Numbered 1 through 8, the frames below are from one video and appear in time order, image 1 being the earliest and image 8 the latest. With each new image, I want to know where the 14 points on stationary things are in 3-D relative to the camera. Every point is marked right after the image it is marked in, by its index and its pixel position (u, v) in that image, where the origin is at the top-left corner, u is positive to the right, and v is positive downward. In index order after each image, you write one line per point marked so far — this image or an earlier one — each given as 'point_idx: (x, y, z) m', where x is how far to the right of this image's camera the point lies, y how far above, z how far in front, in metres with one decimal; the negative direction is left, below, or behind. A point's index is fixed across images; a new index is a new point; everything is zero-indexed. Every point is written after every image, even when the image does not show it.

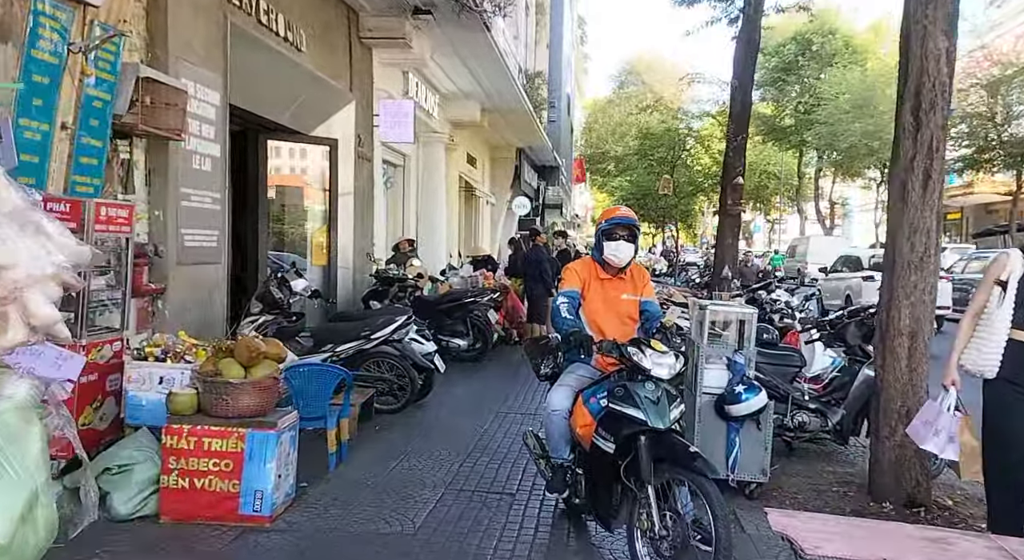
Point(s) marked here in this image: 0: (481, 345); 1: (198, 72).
0: (-0.4, -0.8, +10.0) m
1: (-2.5, +1.7, +6.5) m
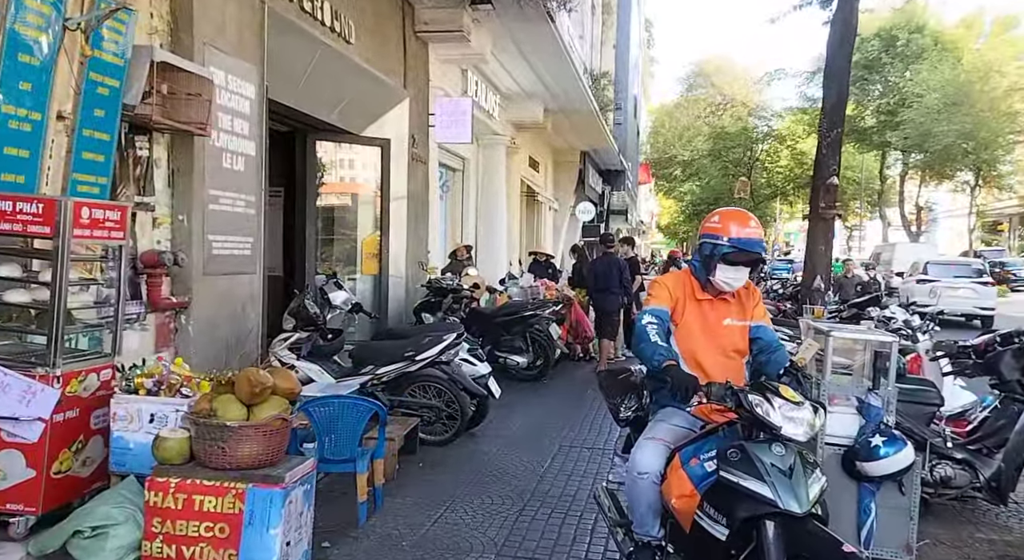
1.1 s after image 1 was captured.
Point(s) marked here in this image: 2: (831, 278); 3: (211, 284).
0: (+0.3, -1.0, +9.2) m
1: (-2.0, +1.6, +5.8) m
2: (+3.6, 0.0, +9.2) m
3: (-2.1, 0.0, +5.7) m
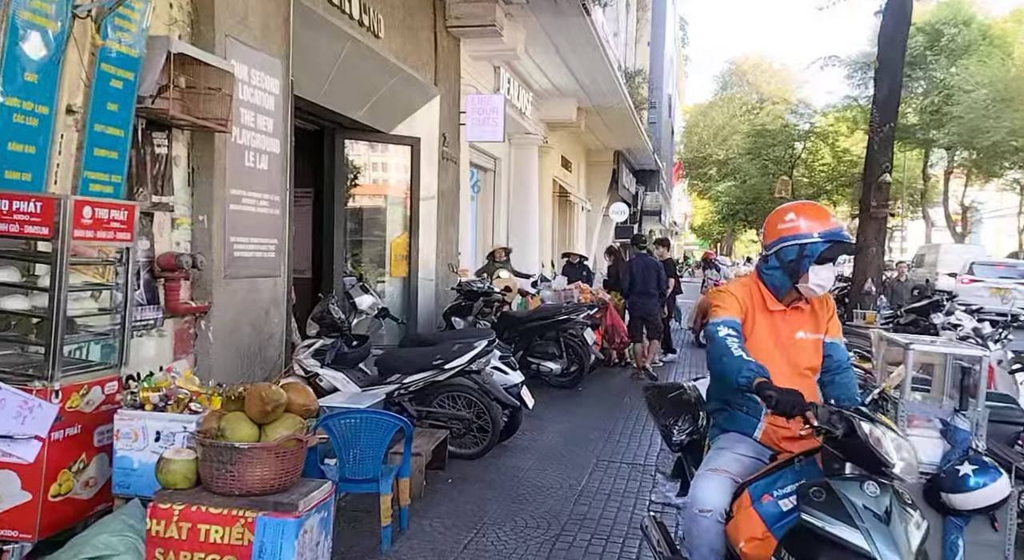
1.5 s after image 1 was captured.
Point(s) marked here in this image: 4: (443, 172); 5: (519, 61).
0: (+0.7, -1.0, +8.8) m
1: (-1.8, +1.5, +5.6) m
2: (+4.0, 0.0, +8.8) m
3: (-1.9, -0.1, +5.4) m
4: (-0.9, +1.3, +10.0) m
5: (+0.1, +3.5, +13.0) m
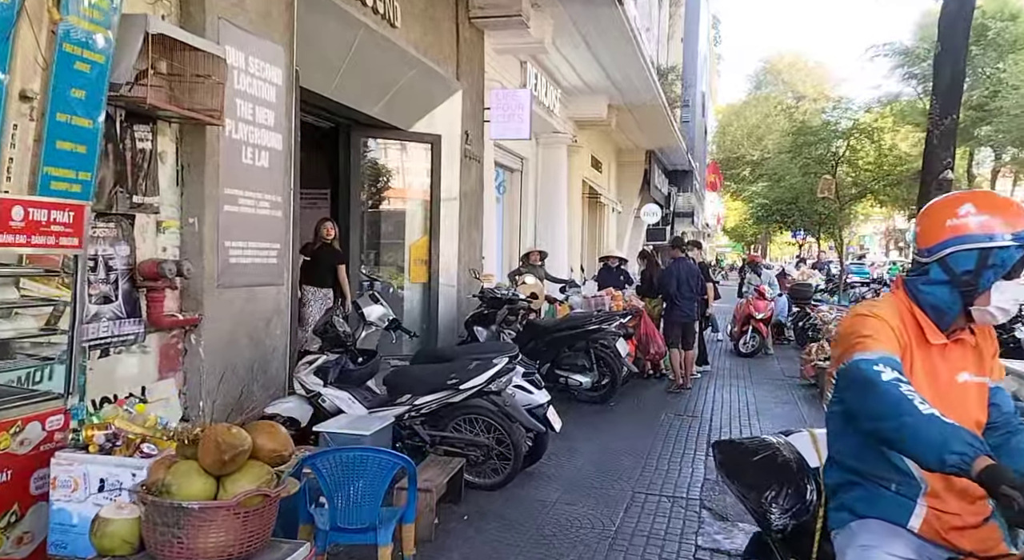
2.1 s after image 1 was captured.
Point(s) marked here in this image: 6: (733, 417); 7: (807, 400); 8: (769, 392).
0: (+1.0, -1.0, +8.2) m
1: (-1.6, +1.5, +5.1) m
2: (+4.2, -0.1, +8.0) m
3: (-1.7, -0.1, +4.9) m
4: (-0.5, +1.3, +9.5) m
5: (+0.5, +3.4, +12.4) m
6: (+2.1, -1.4, +8.0) m
7: (+3.3, -1.4, +9.2) m
8: (+3.0, -1.4, +9.8) m
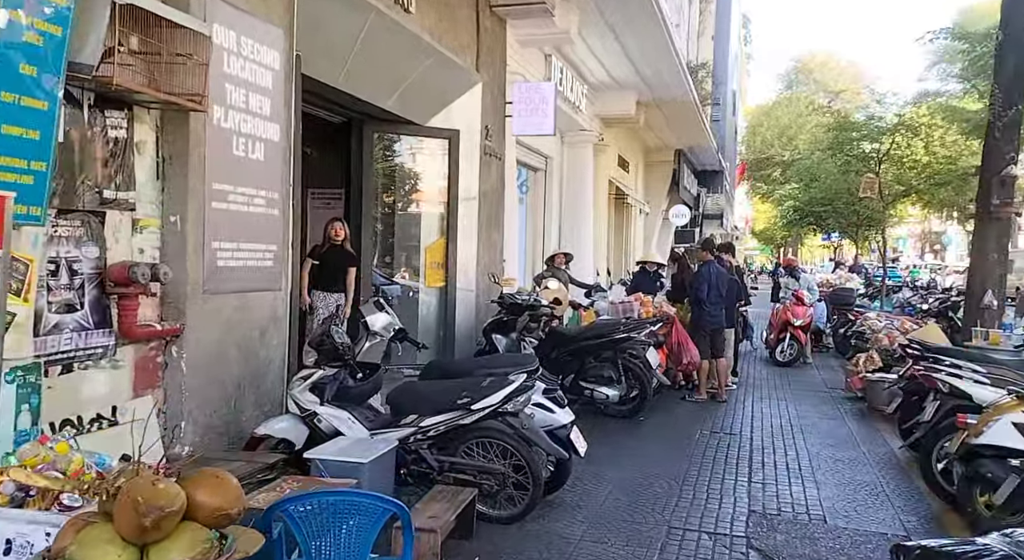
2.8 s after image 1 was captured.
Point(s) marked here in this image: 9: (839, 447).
0: (+1.2, -1.1, +7.6) m
1: (-1.5, +1.5, +4.6) m
2: (+4.4, -0.1, +7.3) m
3: (-1.6, -0.1, +4.4) m
4: (-0.3, +1.2, +8.9) m
5: (+0.9, +3.4, +11.8) m
6: (+2.3, -1.4, +7.3) m
7: (+3.5, -1.5, +8.6) m
8: (+3.3, -1.4, +9.1) m
9: (+2.8, -1.5, +7.1) m
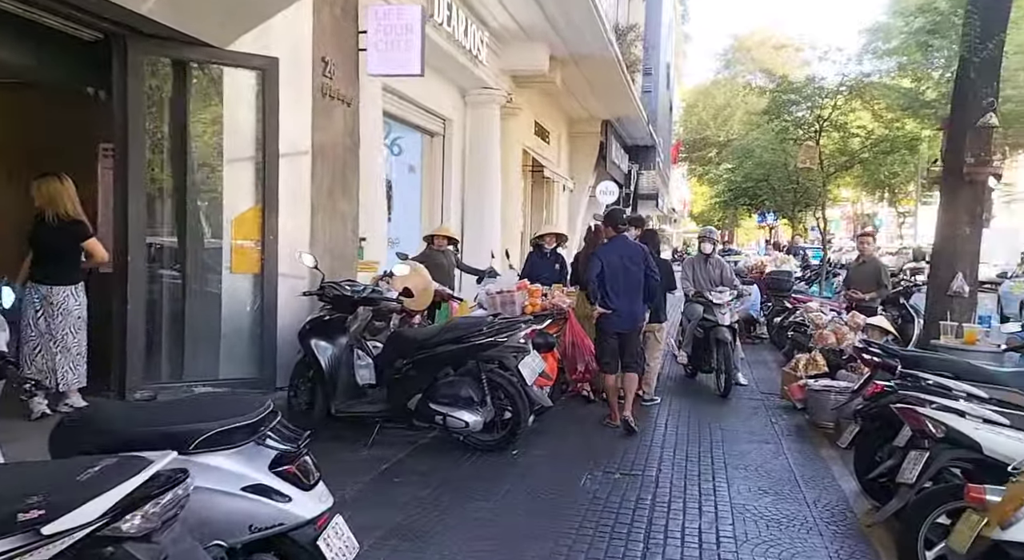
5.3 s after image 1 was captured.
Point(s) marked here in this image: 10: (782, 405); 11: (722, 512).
0: (0.0, -1.0, +5.6) m
1: (-2.5, +1.5, +2.3) m
2: (+3.3, 0.0, +5.5) m
3: (-2.5, -0.1, +2.2) m
4: (-1.6, +1.4, +6.7) m
5: (-0.6, +3.6, +9.7) m
6: (+1.2, -1.3, +5.4) m
7: (+2.3, -1.3, +6.7) m
8: (+2.0, -1.3, +7.3) m
9: (+1.7, -1.4, +5.2) m
10: (+2.7, -1.2, +8.2) m
11: (+1.2, -1.3, +4.8) m
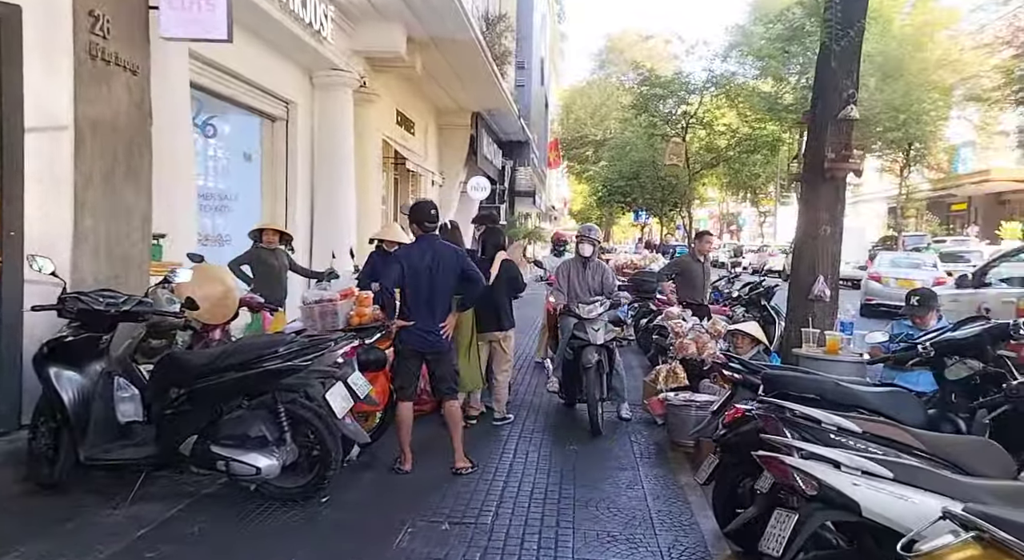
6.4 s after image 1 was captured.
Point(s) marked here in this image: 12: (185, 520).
0: (-1.1, -1.0, +4.6) m
1: (-3.1, +1.4, +0.9) m
2: (+2.1, -0.1, +5.0) m
3: (-3.1, -0.2, +0.8) m
4: (-2.8, +1.3, +5.4) m
5: (-2.3, +3.5, +8.5) m
6: (+0.1, -1.4, +4.5) m
7: (+1.0, -1.4, +6.0) m
8: (+0.6, -1.3, +6.5) m
9: (+0.6, -1.4, +4.4) m
10: (+1.2, -1.3, +7.6) m
11: (+0.2, -1.4, +3.9) m
12: (-1.8, -1.3, +4.4) m
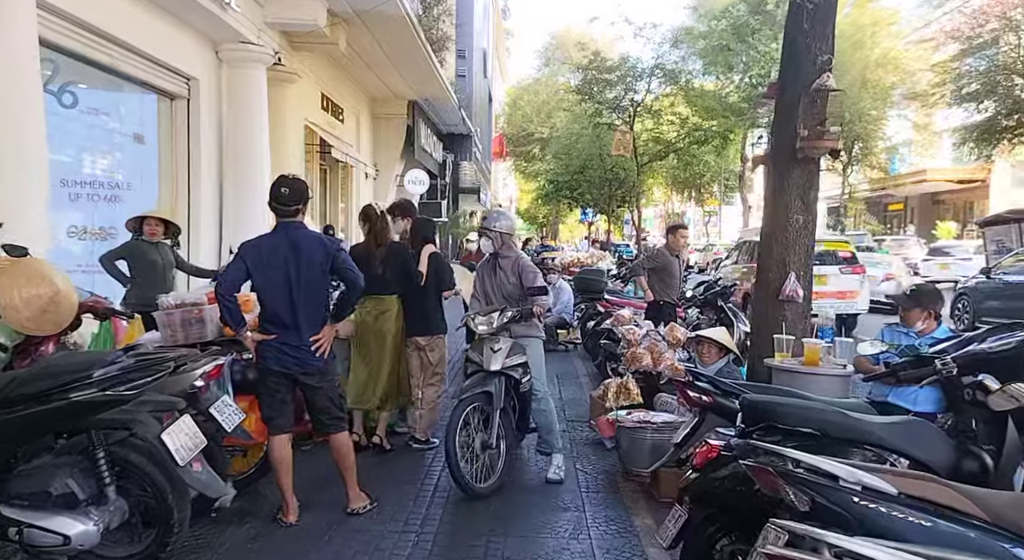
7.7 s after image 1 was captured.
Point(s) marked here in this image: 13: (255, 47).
0: (-1.5, -1.0, +3.3) m
1: (-3.2, +1.4, -0.4) m
2: (+1.7, -0.1, +3.9) m
3: (-3.3, -0.2, -0.6) m
4: (-3.3, +1.3, +4.1) m
5: (-3.0, +3.5, +7.2) m
6: (-0.3, -1.4, +3.4) m
7: (+0.5, -1.4, +4.9) m
8: (+0.1, -1.3, +5.4) m
9: (+0.2, -1.4, +3.3) m
10: (+0.6, -1.3, +6.5) m
11: (-0.1, -1.3, +2.8) m
12: (-2.2, -1.3, +3.2) m
13: (-3.4, +3.1, +10.8) m
